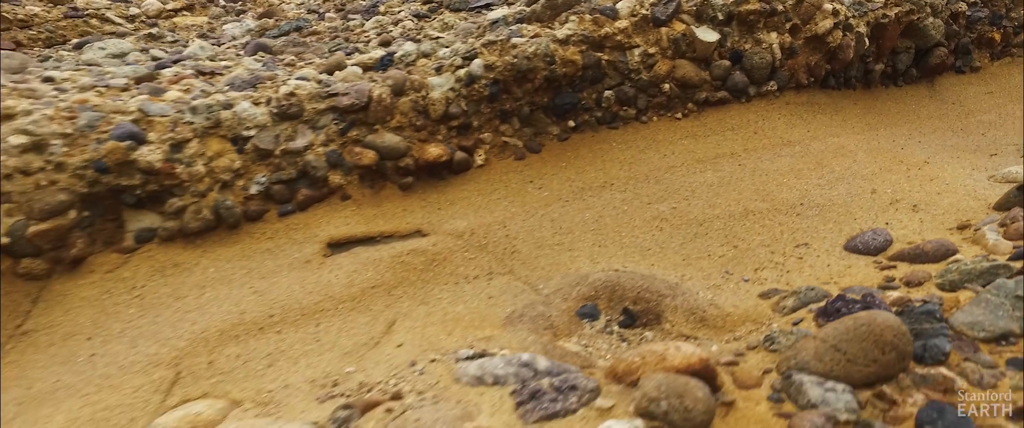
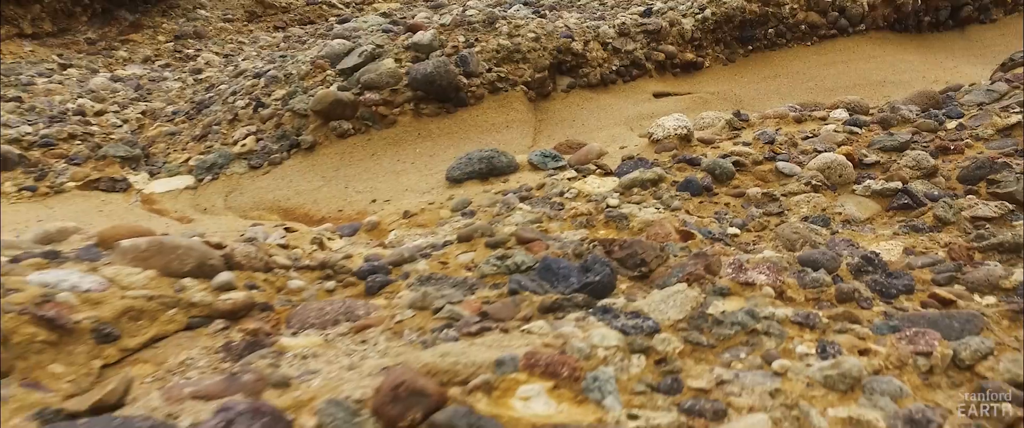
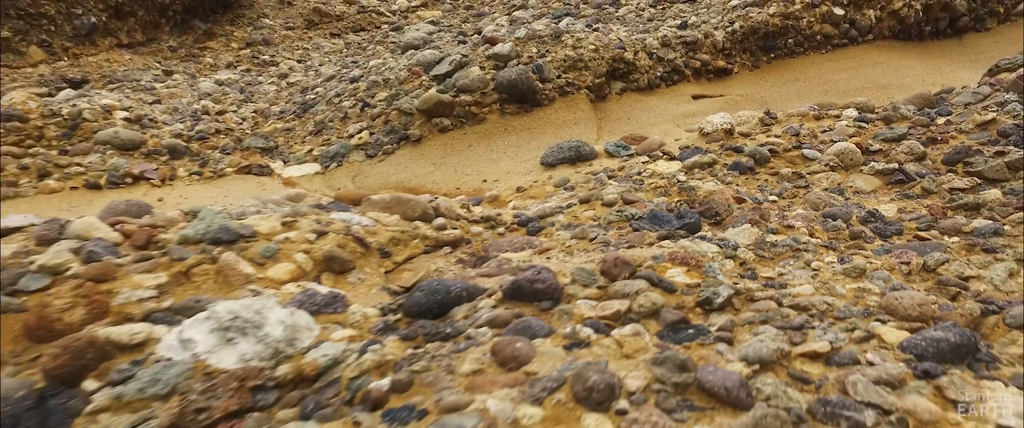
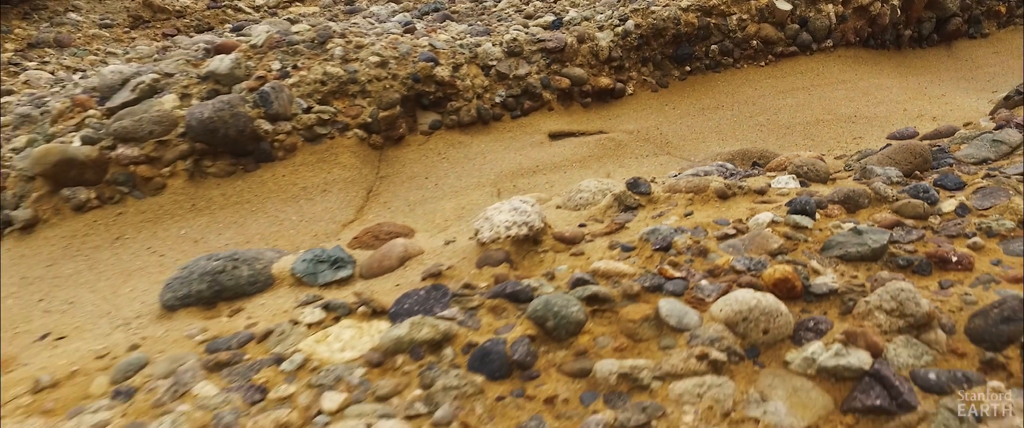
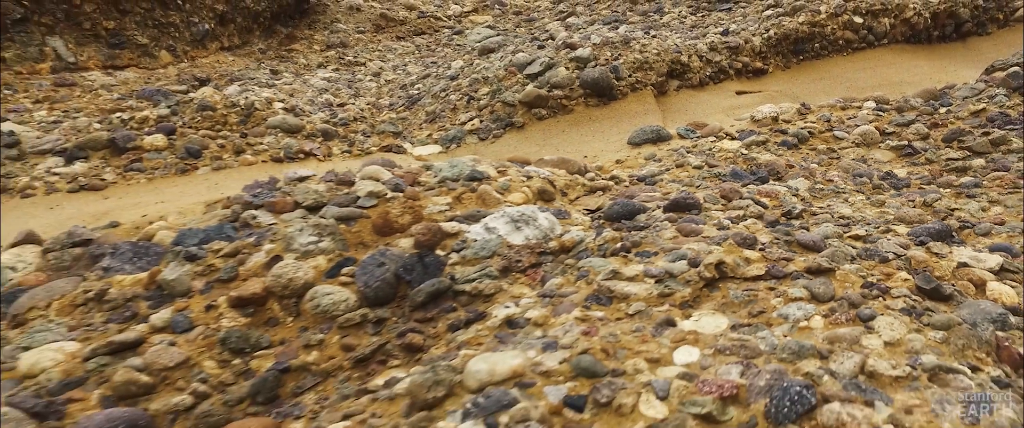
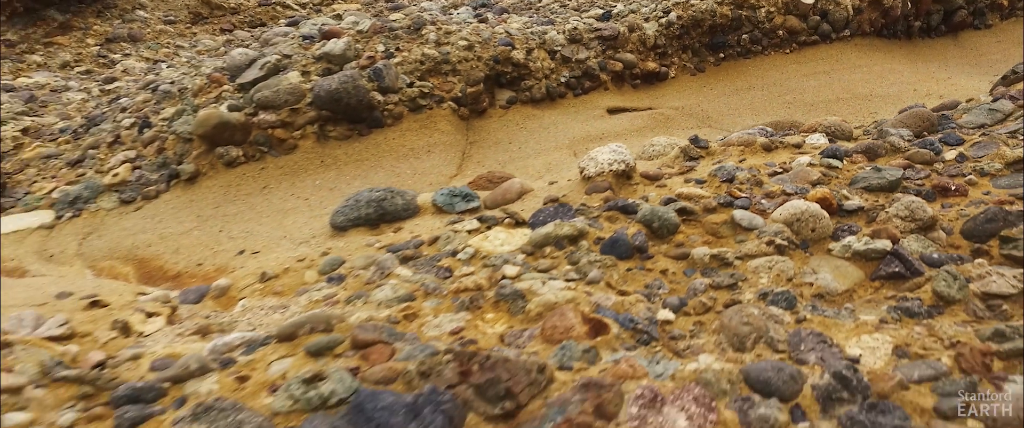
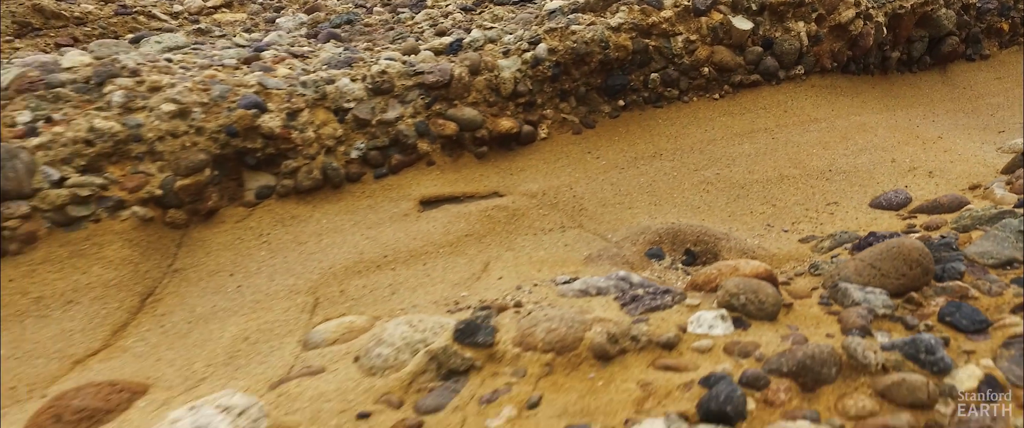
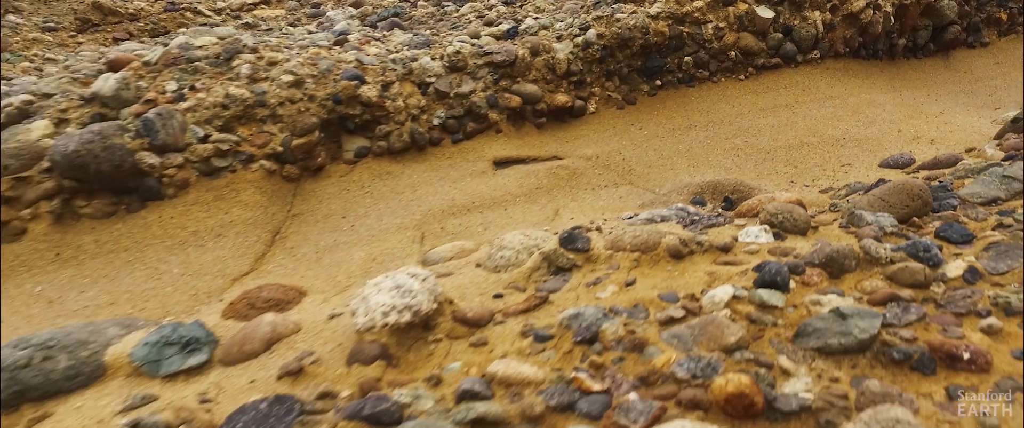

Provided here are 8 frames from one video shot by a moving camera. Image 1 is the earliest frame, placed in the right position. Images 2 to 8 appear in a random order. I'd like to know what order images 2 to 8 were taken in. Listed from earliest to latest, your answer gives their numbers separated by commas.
7, 8, 4, 6, 2, 3, 5
